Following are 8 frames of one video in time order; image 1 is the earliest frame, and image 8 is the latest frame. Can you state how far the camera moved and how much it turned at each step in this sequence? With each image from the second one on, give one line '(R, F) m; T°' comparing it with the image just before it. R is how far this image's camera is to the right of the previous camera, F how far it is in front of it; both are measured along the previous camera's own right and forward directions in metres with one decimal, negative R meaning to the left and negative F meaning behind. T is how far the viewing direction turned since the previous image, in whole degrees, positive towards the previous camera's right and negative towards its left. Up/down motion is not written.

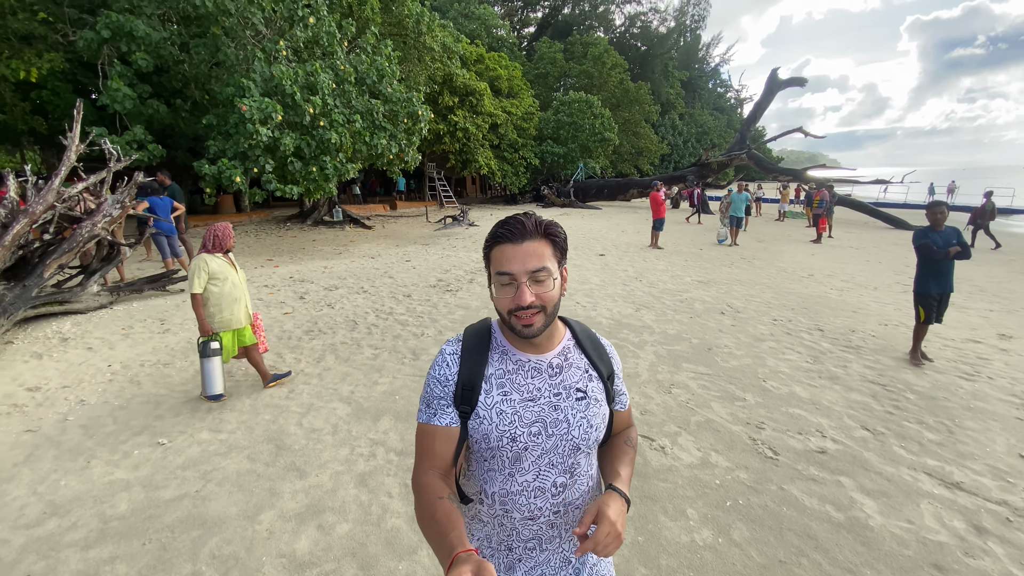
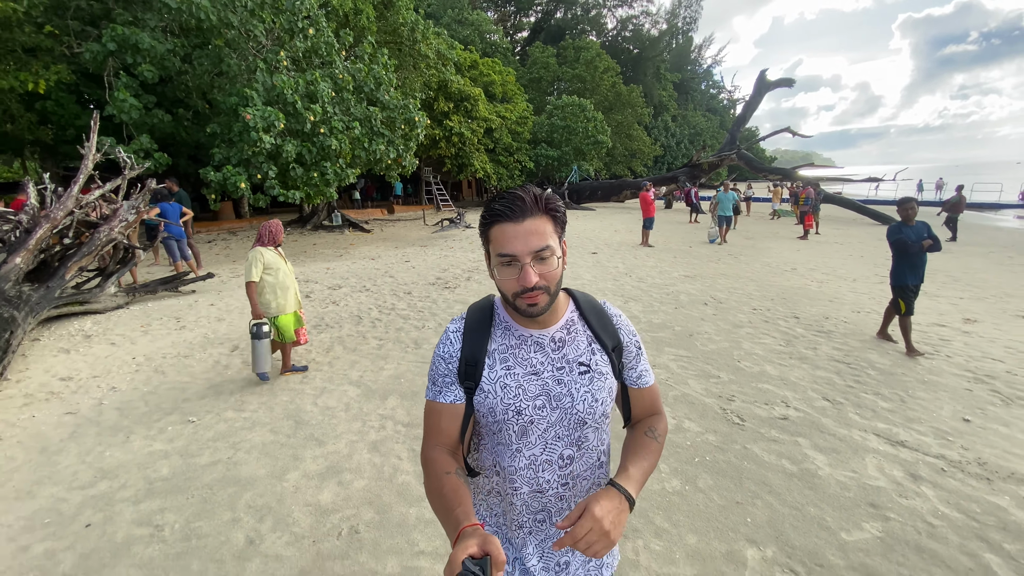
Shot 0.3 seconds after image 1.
(0.0, -0.4) m; 0°
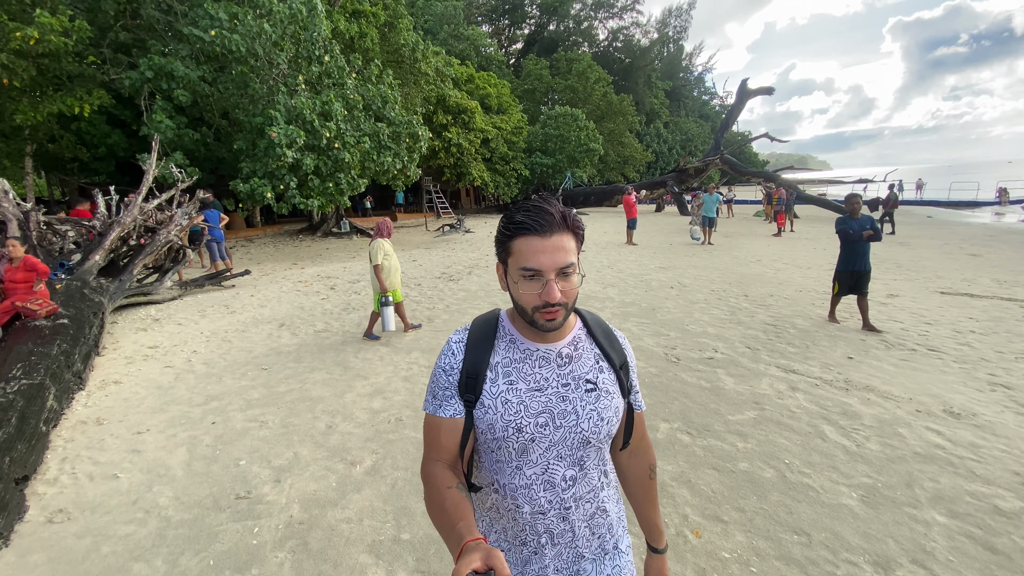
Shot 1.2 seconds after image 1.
(+0.1, -1.2) m; 0°
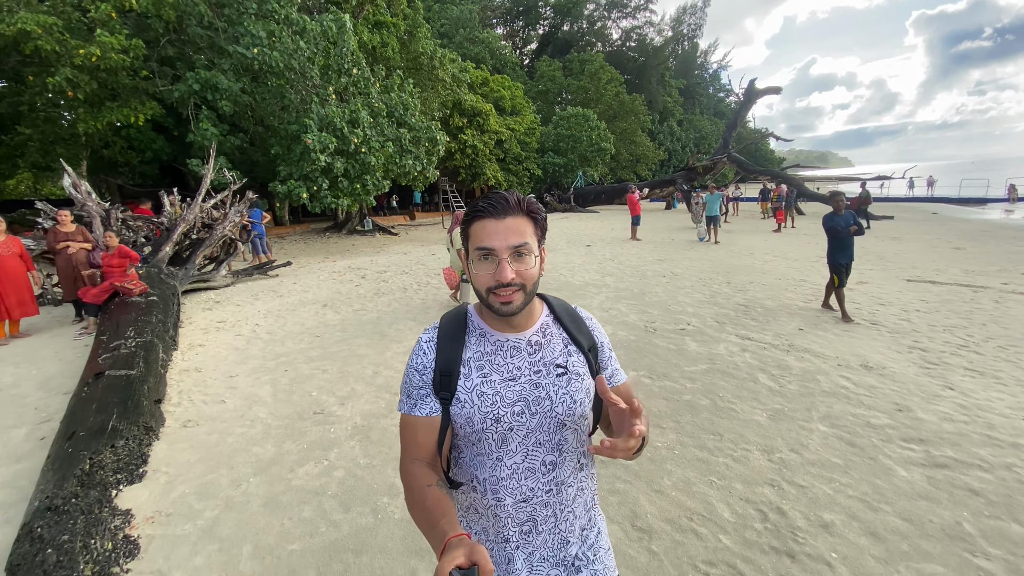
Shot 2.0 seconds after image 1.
(+0.1, -1.1) m; -2°
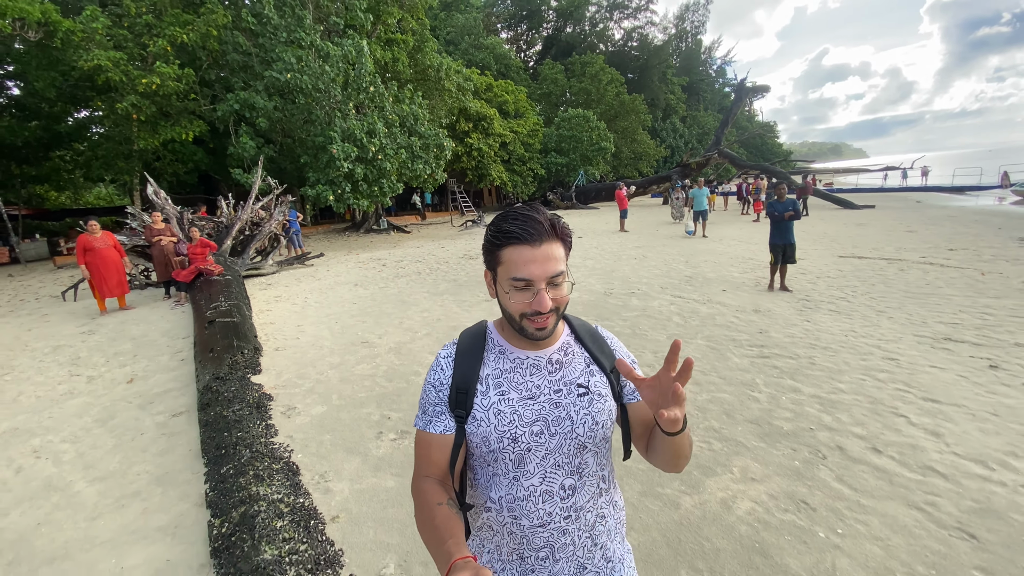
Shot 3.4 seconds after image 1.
(+0.4, -1.9) m; -1°
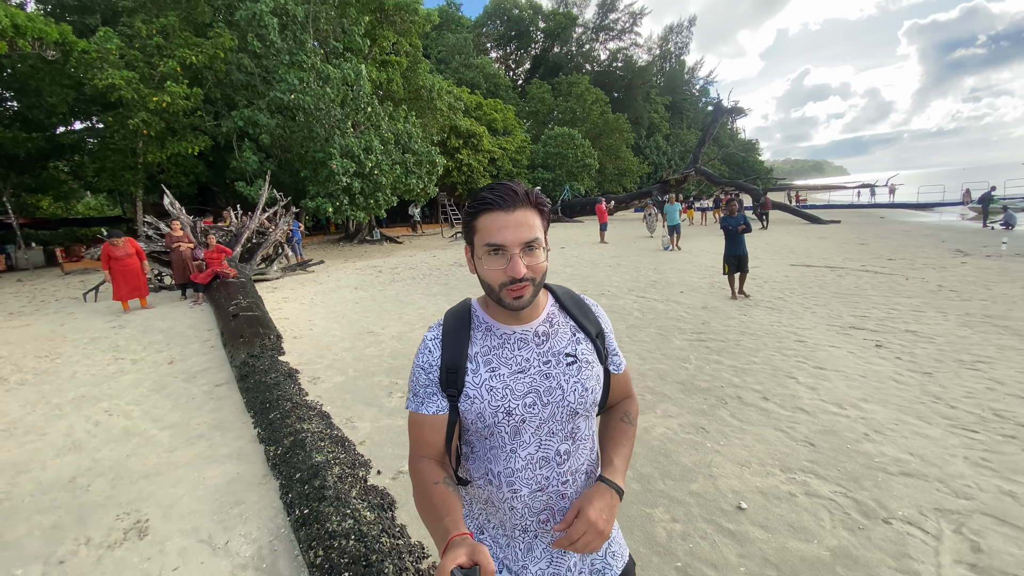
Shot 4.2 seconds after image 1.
(+0.1, -1.1) m; +1°
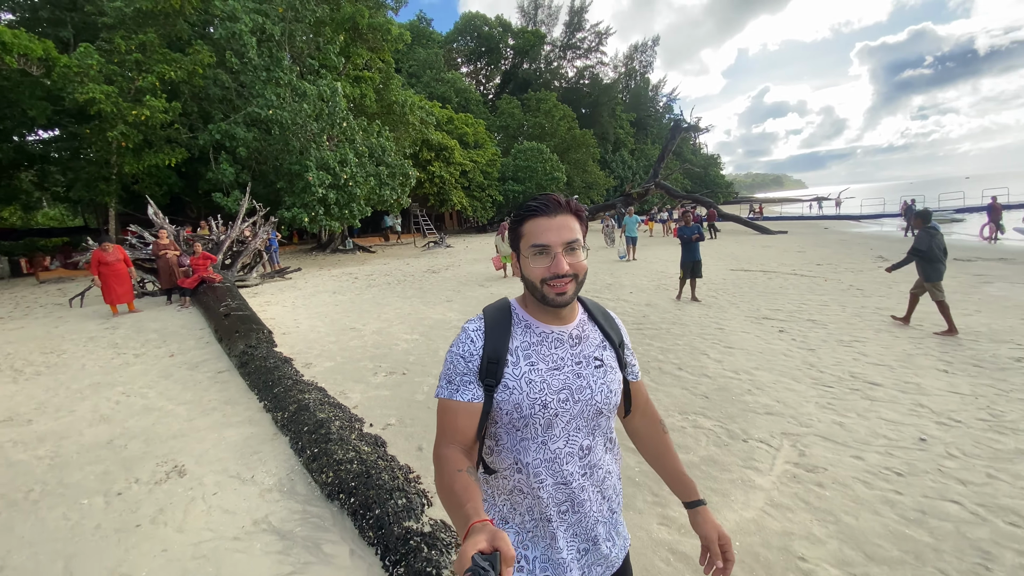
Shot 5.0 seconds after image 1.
(+0.1, -1.0) m; +3°
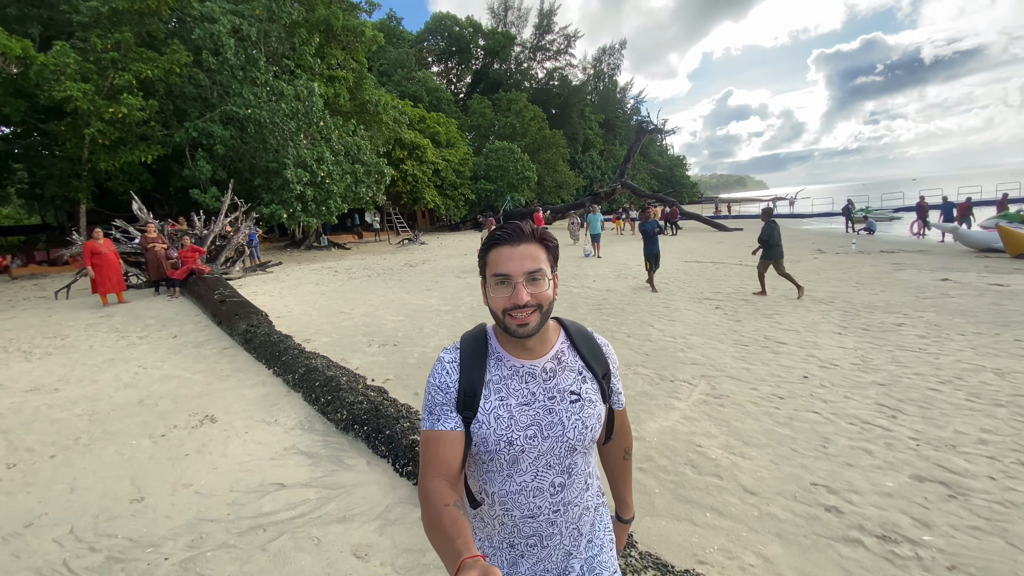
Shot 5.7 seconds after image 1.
(-0.1, -1.0) m; +3°
